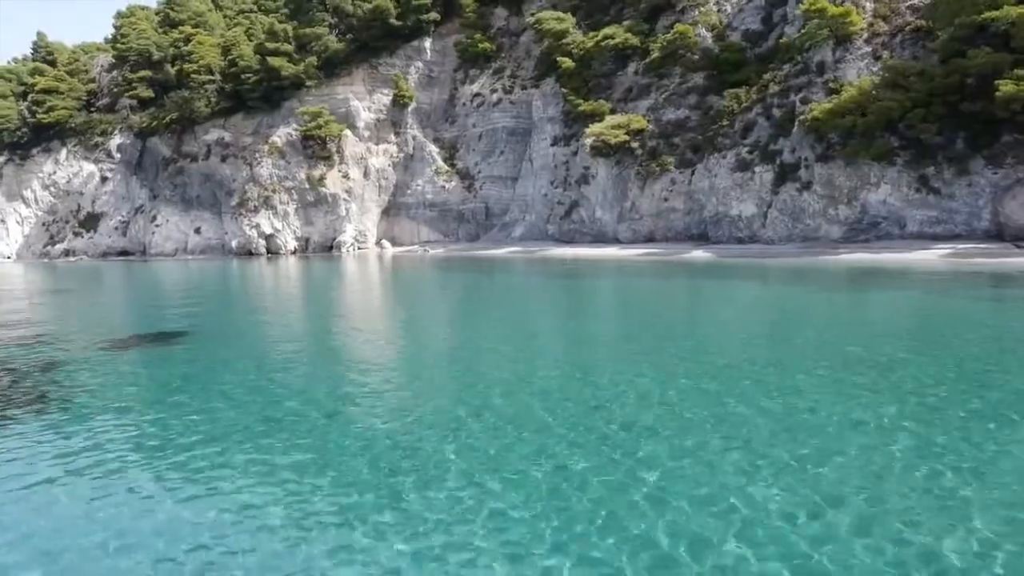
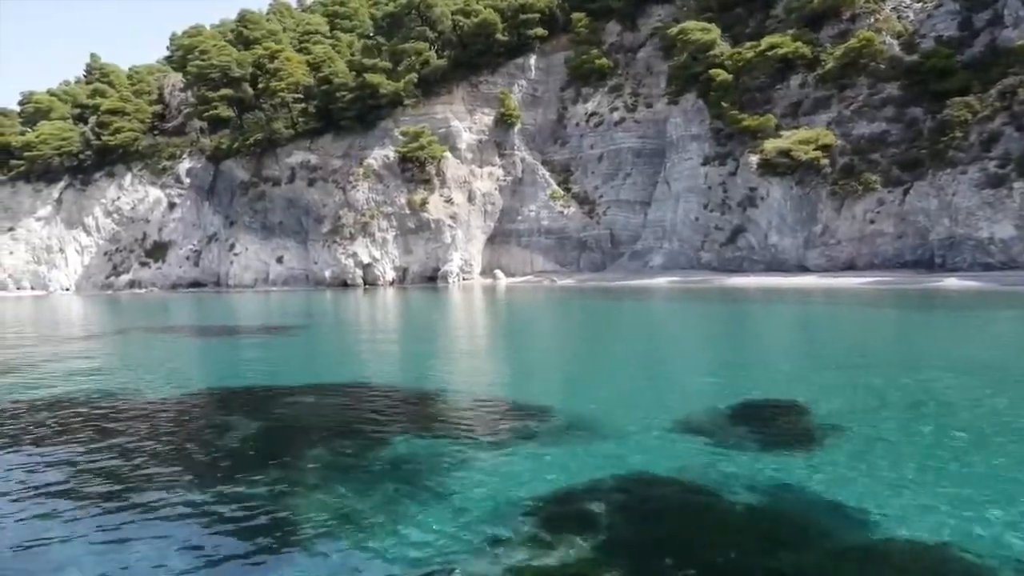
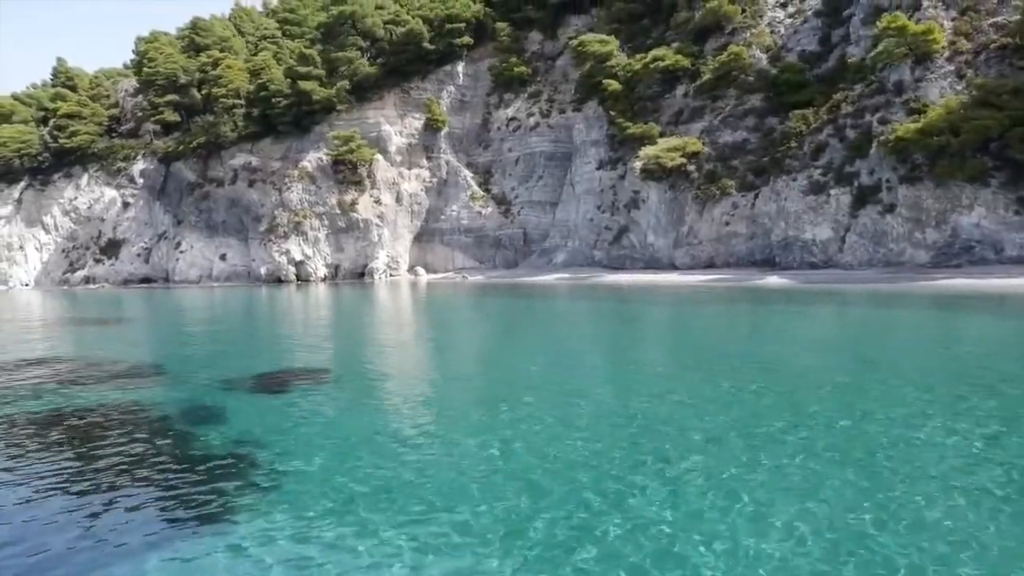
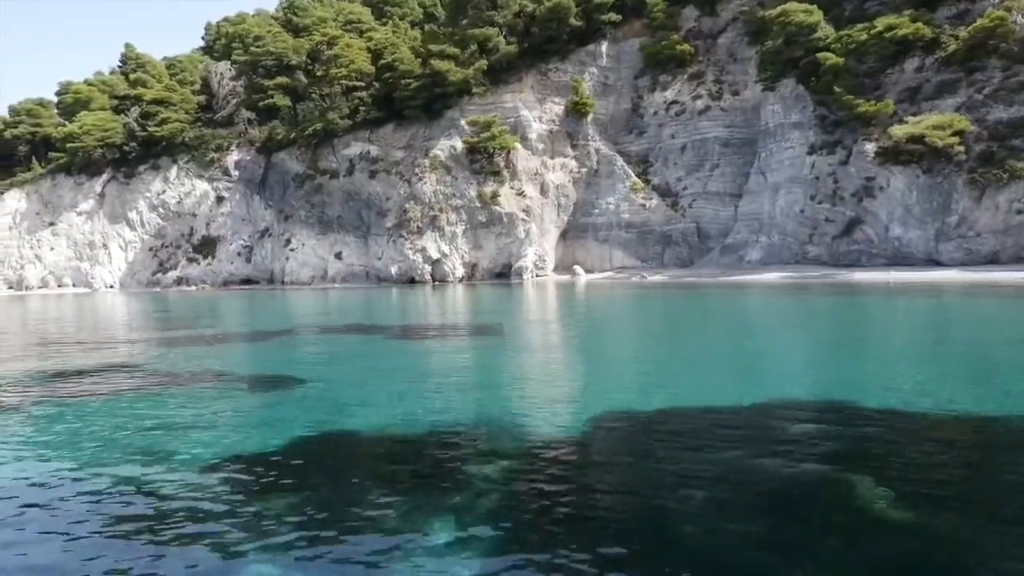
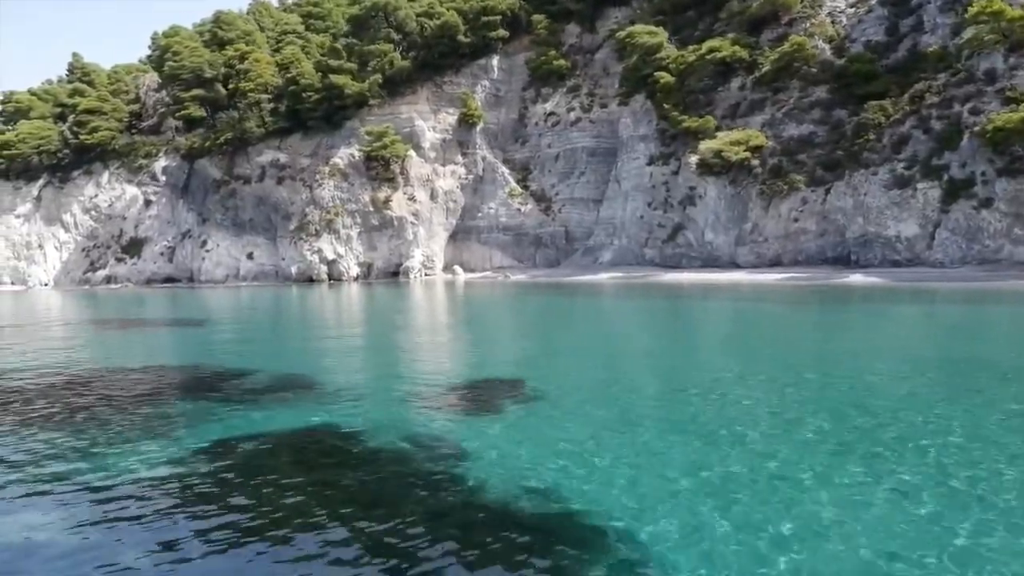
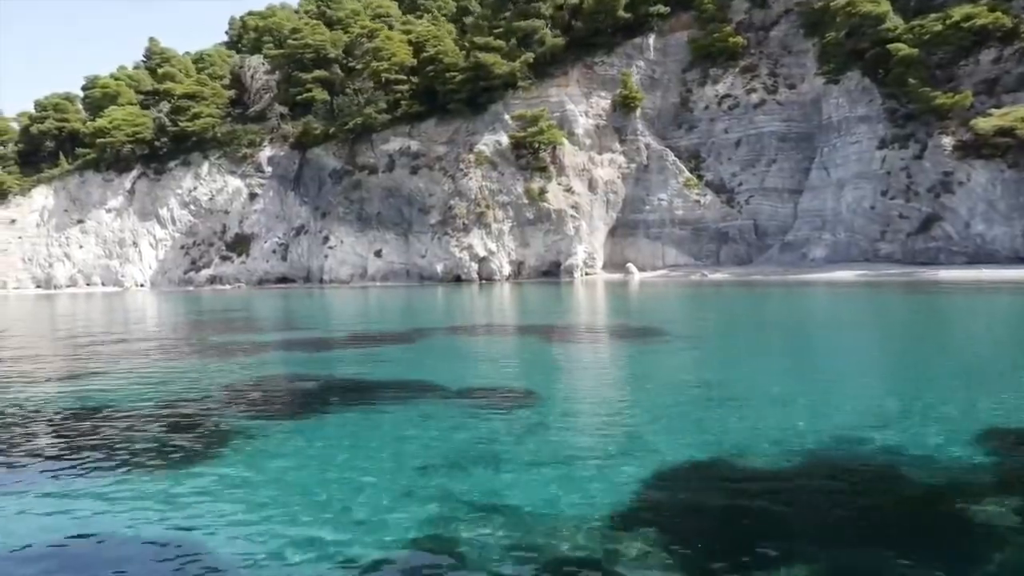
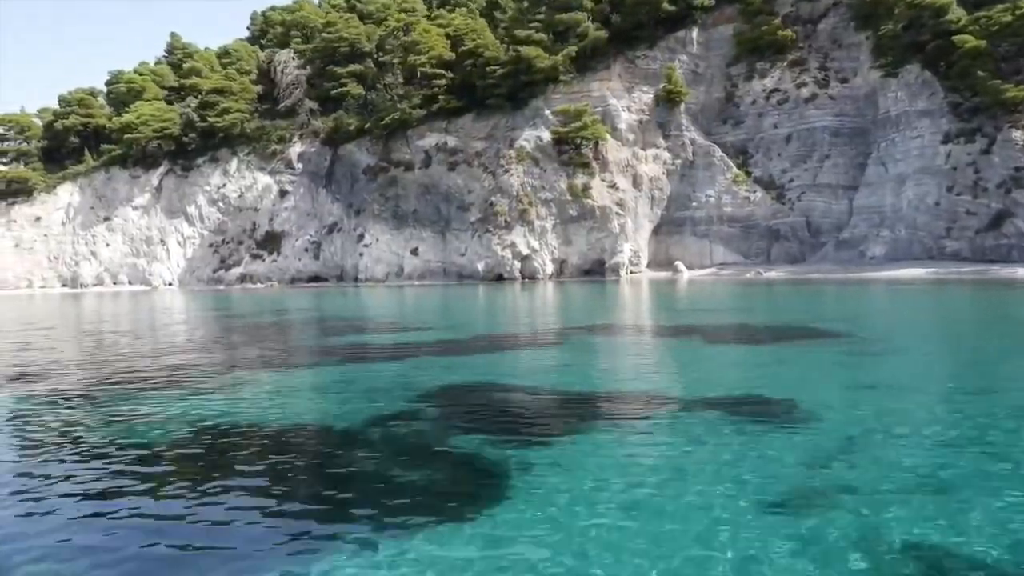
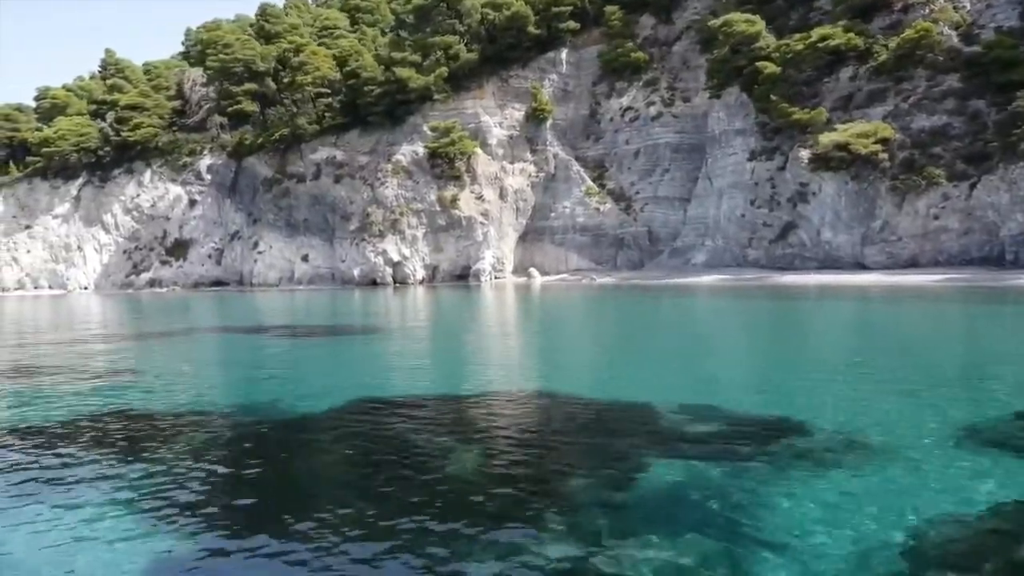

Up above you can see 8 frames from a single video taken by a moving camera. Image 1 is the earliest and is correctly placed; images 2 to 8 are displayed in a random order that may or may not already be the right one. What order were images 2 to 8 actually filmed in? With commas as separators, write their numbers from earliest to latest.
3, 5, 2, 8, 4, 6, 7
